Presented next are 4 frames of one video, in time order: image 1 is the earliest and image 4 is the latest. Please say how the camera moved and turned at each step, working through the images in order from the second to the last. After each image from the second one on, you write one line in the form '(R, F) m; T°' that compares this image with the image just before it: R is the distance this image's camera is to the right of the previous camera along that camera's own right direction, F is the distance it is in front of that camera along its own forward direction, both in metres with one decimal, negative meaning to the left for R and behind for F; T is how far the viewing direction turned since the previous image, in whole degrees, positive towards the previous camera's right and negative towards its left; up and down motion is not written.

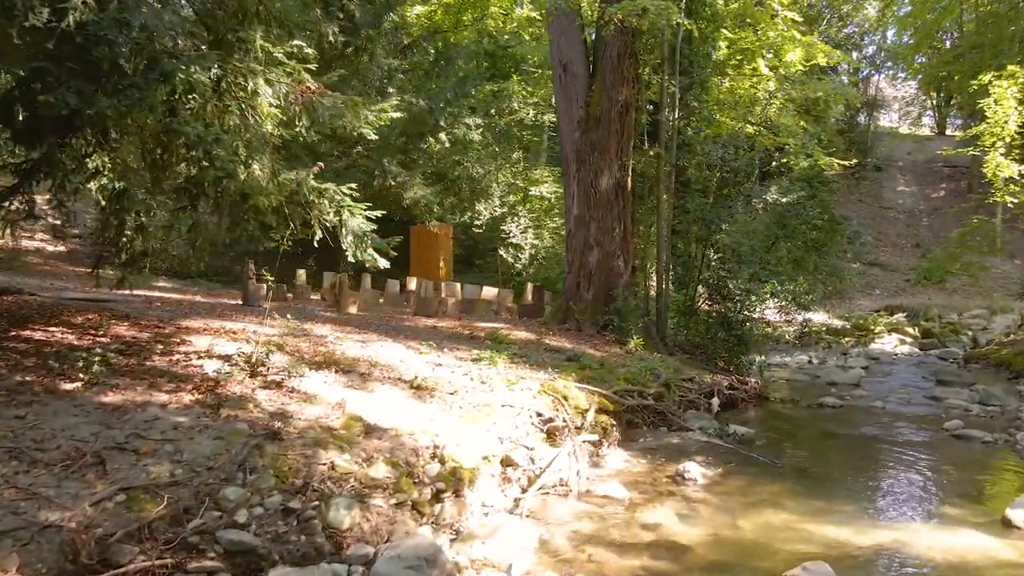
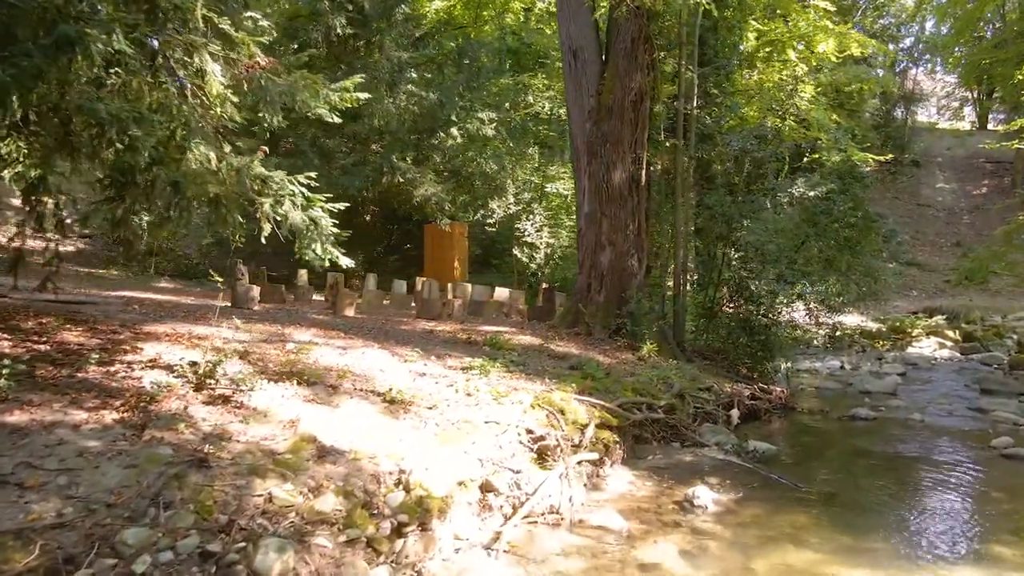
(+0.3, +0.7) m; -2°
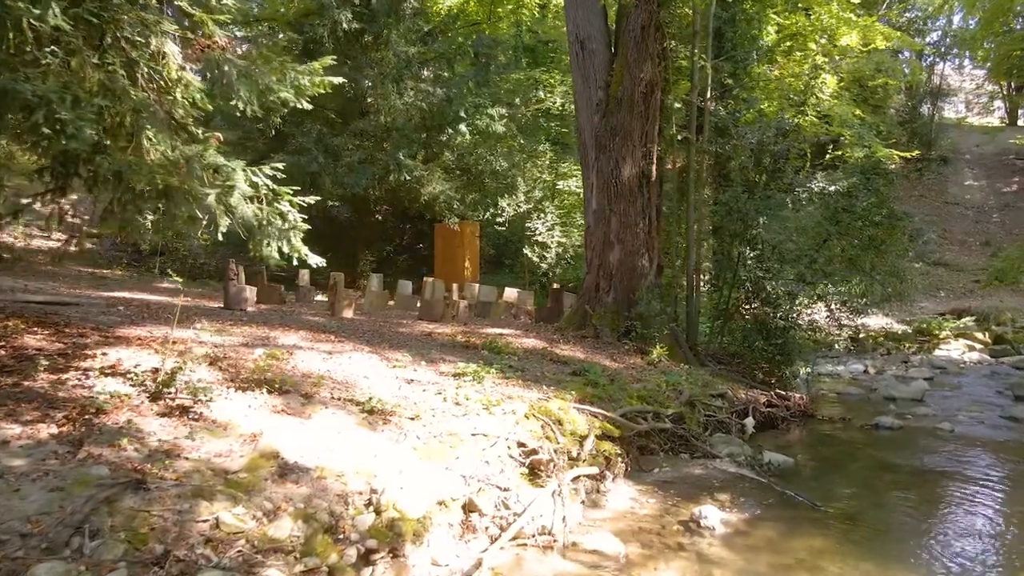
(+0.2, +0.4) m; -2°
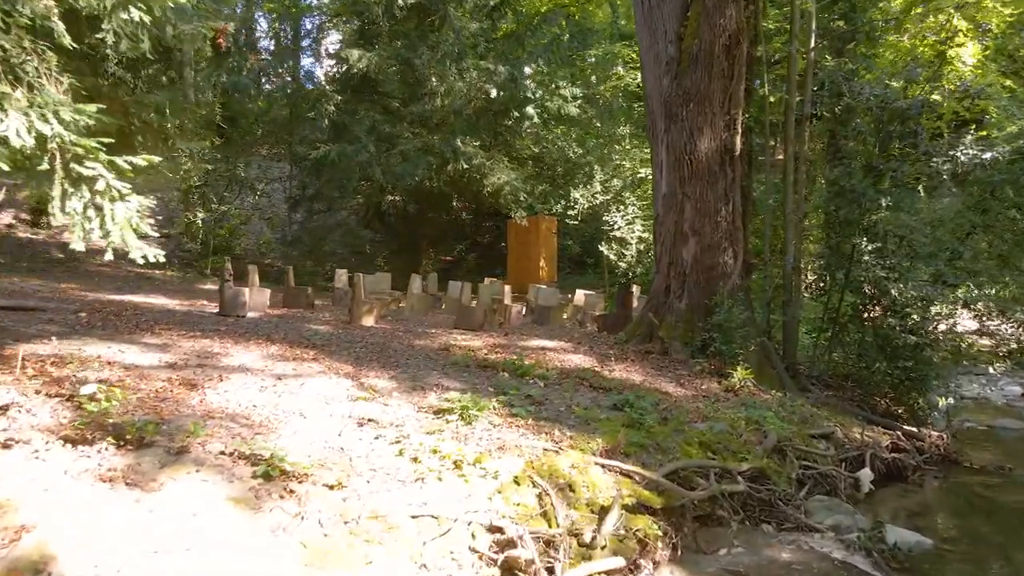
(+0.7, +1.8) m; -8°
